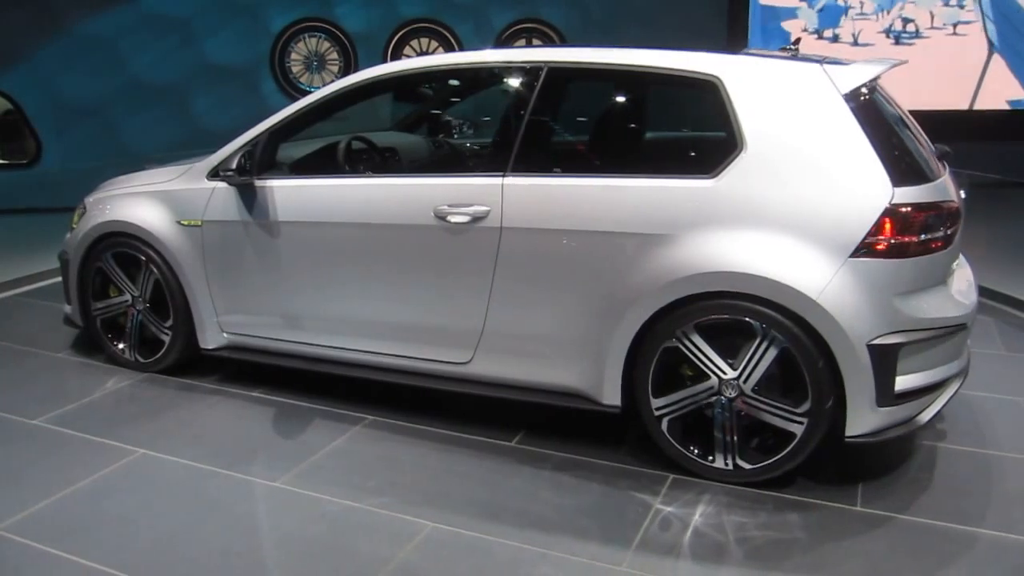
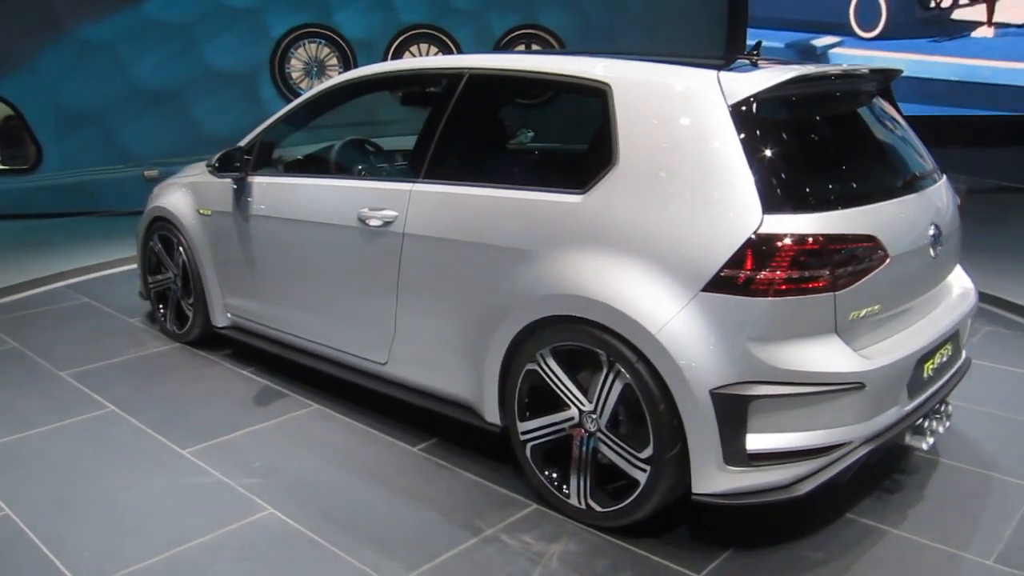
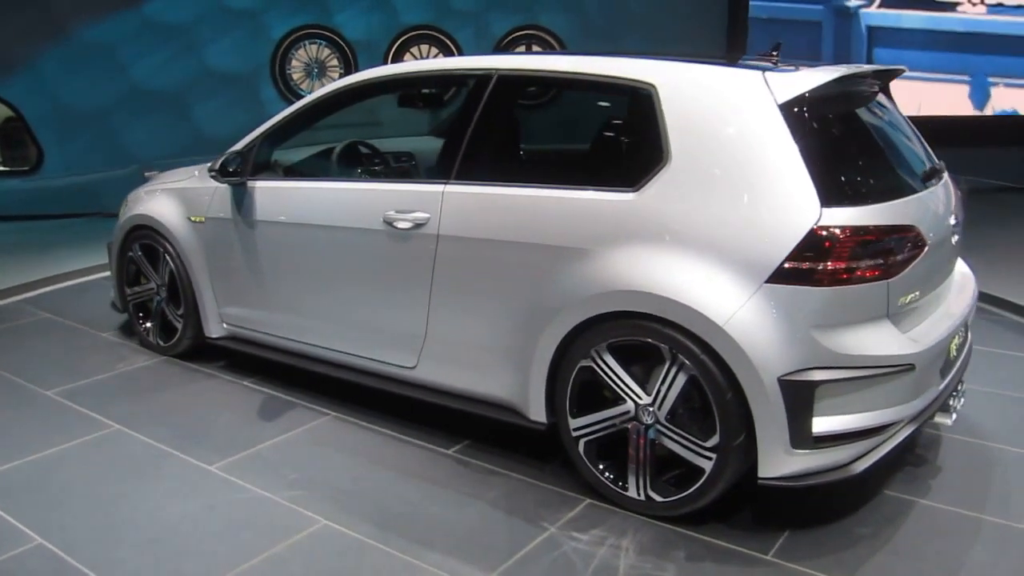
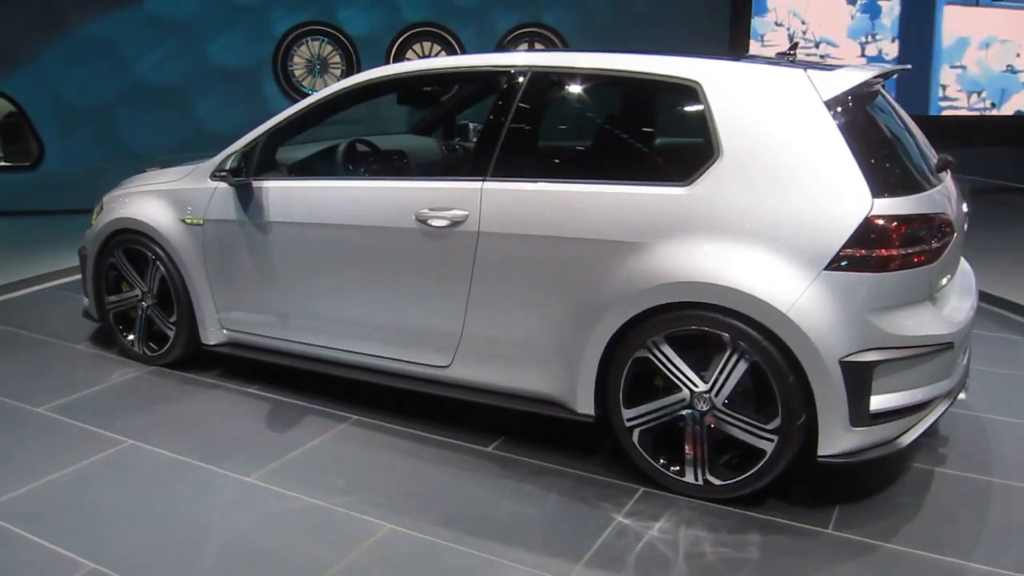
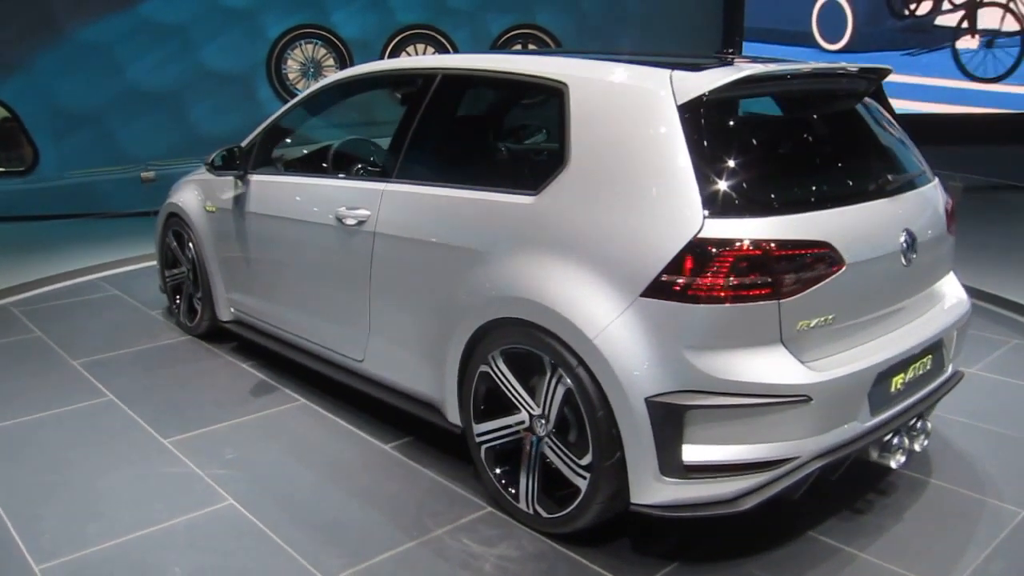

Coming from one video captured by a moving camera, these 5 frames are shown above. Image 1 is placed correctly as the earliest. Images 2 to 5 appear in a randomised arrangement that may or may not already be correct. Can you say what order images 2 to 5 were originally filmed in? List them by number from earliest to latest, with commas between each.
4, 3, 2, 5
